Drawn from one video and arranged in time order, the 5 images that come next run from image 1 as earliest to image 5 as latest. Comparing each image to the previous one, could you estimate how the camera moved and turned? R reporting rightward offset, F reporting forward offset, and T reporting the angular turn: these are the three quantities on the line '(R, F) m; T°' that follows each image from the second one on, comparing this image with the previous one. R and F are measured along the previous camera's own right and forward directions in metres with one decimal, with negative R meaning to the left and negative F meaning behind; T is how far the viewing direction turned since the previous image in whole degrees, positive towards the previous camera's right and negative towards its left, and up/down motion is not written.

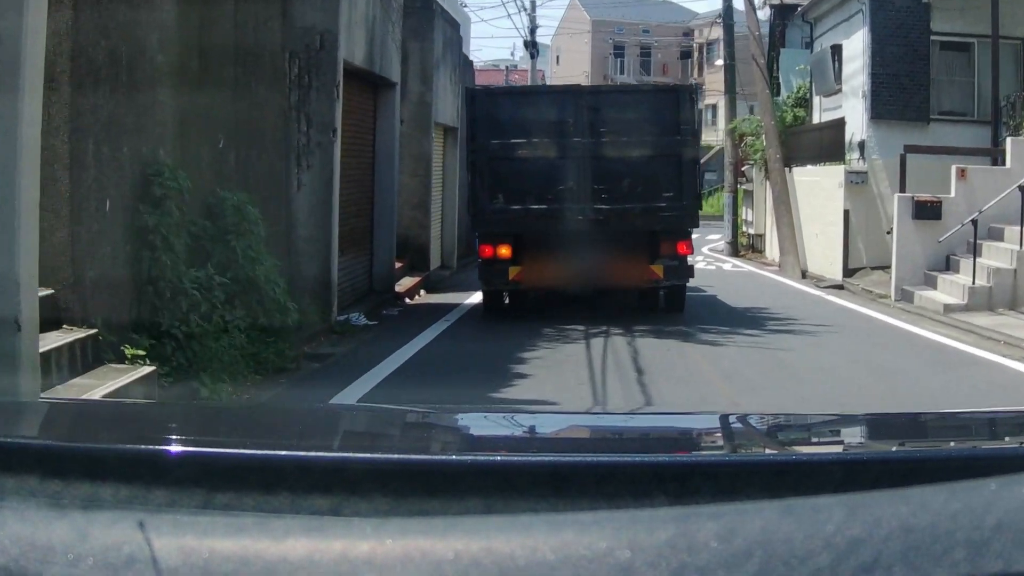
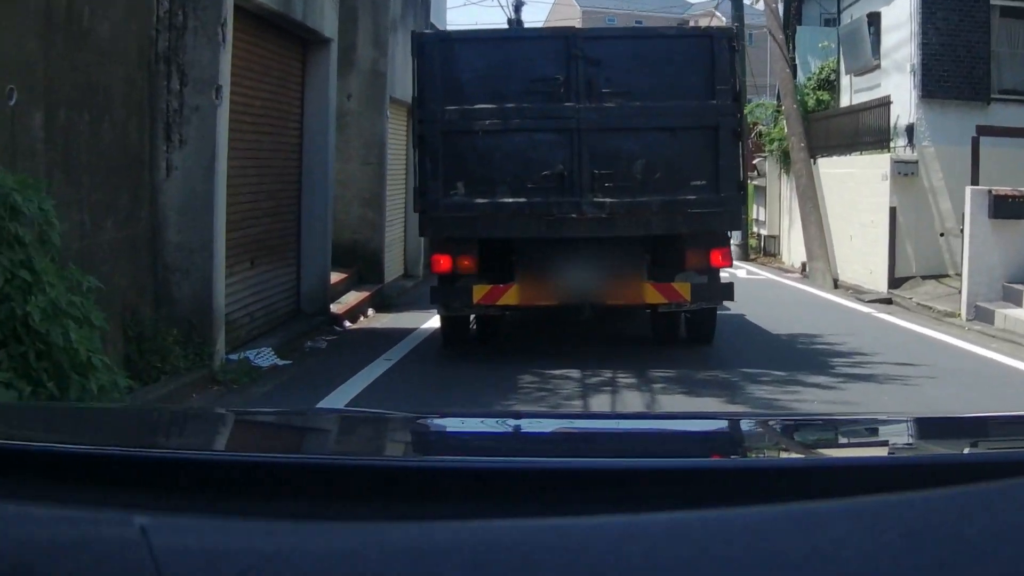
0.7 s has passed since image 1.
(+0.1, +1.9) m; +1°
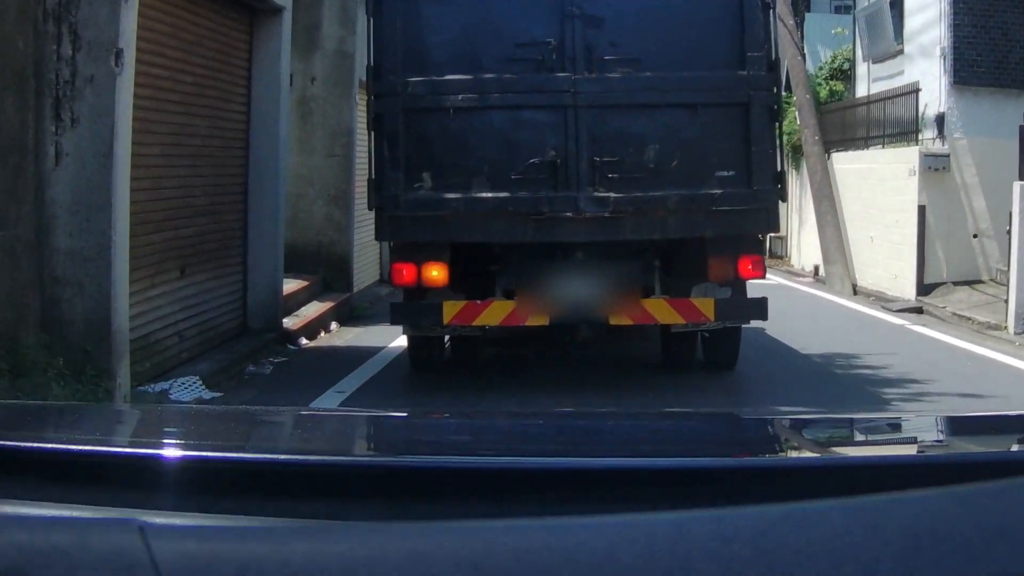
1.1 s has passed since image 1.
(0.0, +0.9) m; 0°
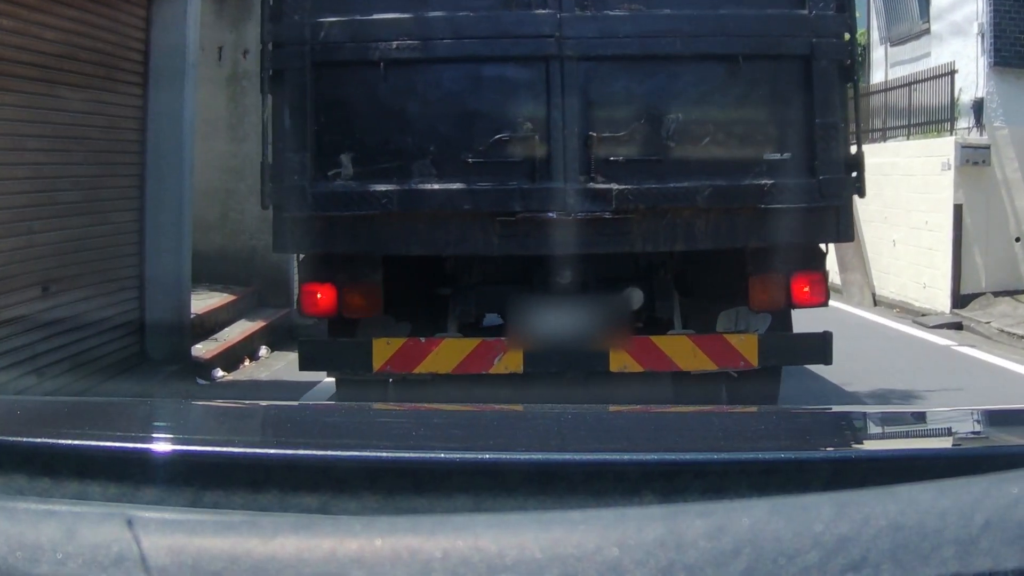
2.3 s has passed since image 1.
(+0.1, +1.1) m; +1°
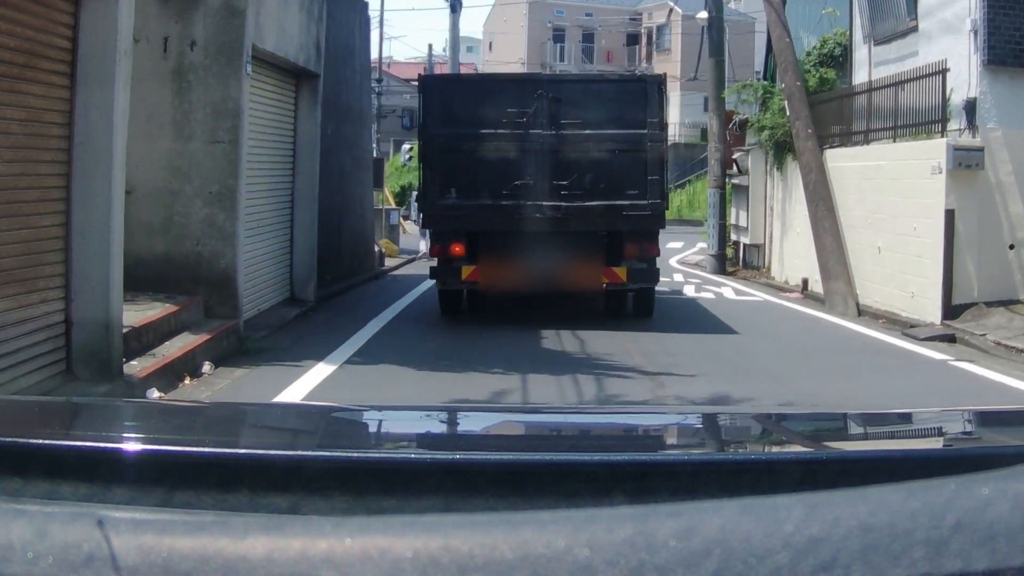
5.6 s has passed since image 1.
(0.0, 0.0) m; +1°
